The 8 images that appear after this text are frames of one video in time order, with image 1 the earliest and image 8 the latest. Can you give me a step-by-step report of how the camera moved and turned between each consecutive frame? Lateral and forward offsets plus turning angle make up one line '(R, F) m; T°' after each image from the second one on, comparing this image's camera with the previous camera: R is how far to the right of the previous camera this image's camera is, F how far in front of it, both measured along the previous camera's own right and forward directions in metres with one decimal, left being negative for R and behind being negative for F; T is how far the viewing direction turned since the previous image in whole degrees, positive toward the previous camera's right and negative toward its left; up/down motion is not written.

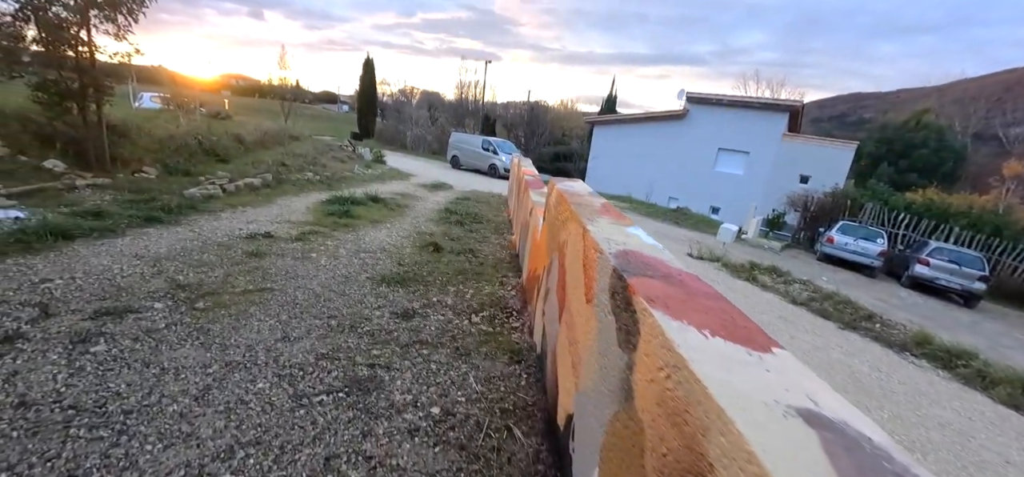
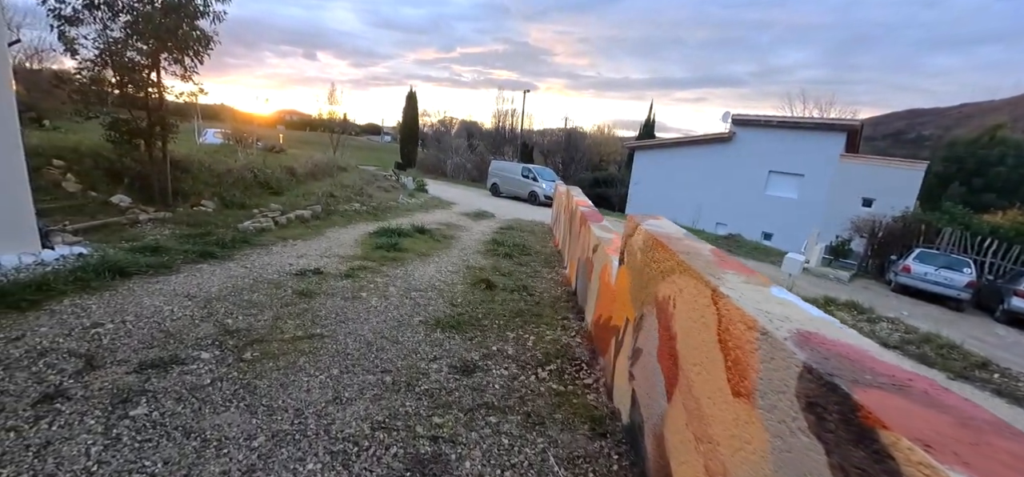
(-0.3, +0.4) m; -4°
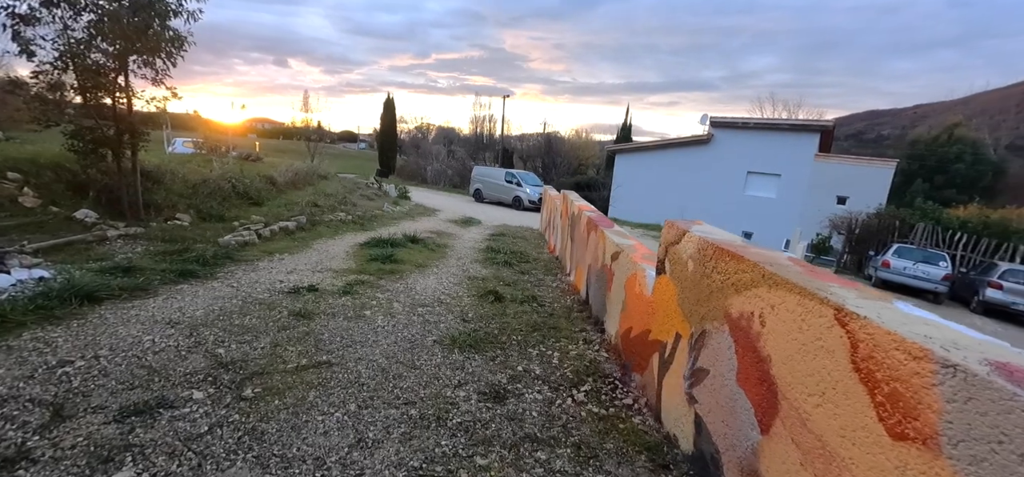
(-0.4, +0.3) m; +3°
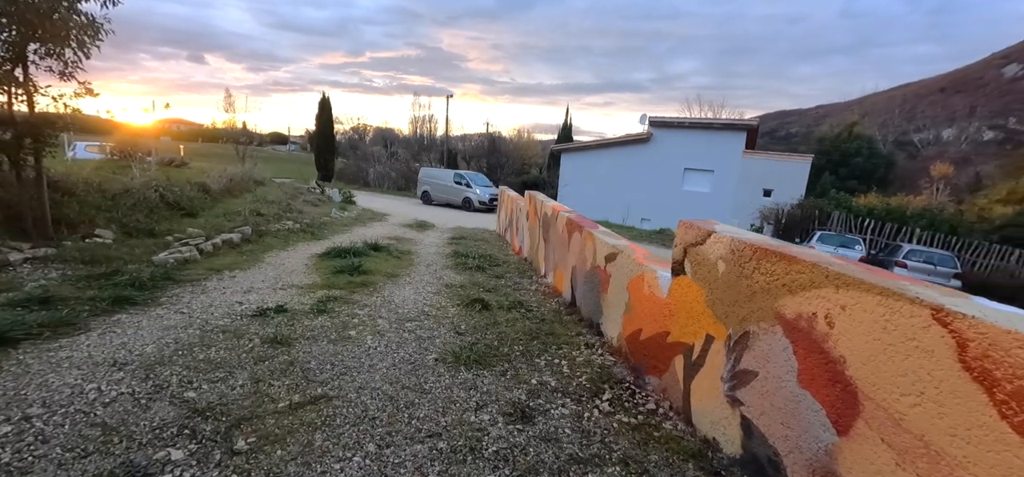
(-0.5, +0.2) m; +8°
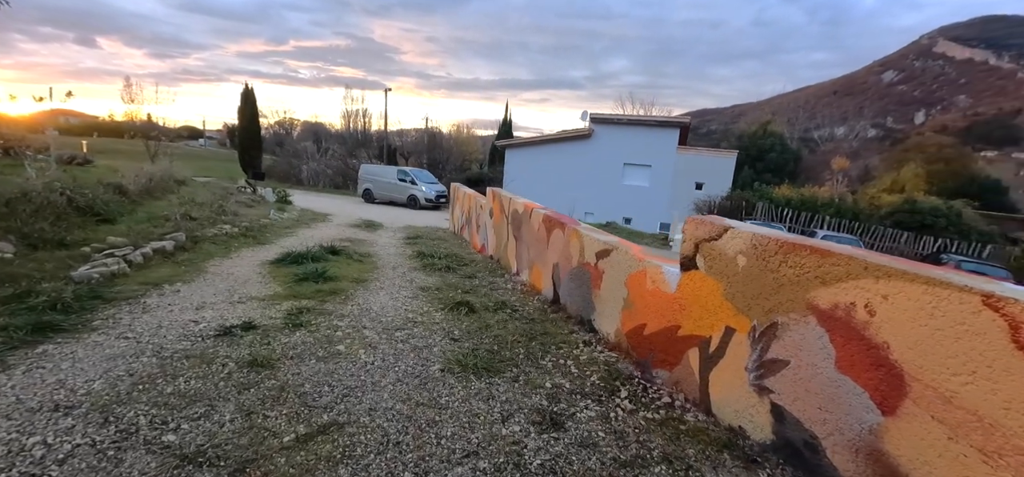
(-0.6, +0.1) m; +9°
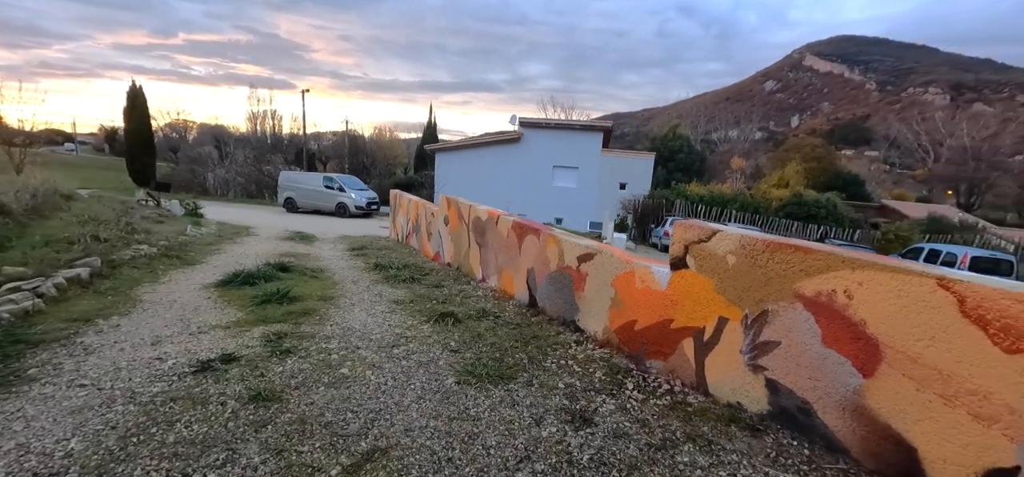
(-0.7, -0.1) m; +11°
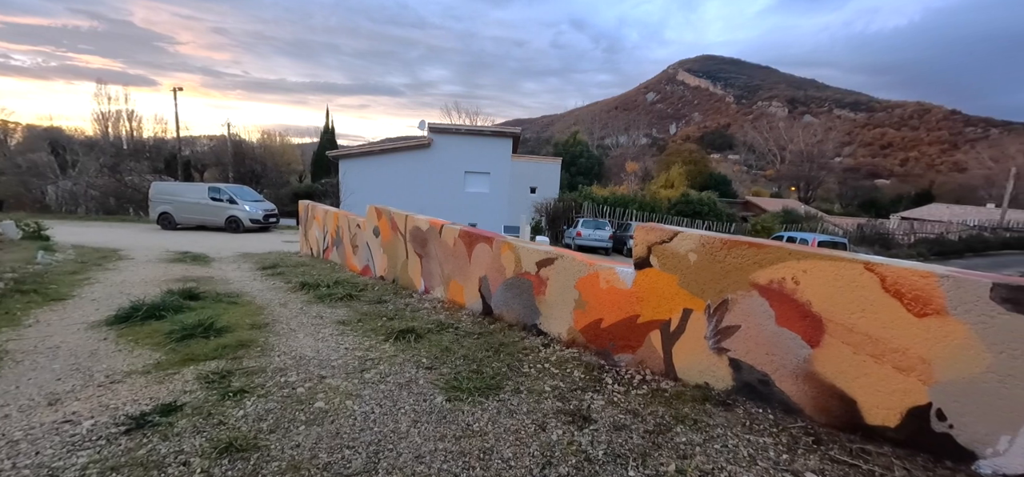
(-0.7, 0.0) m; +14°
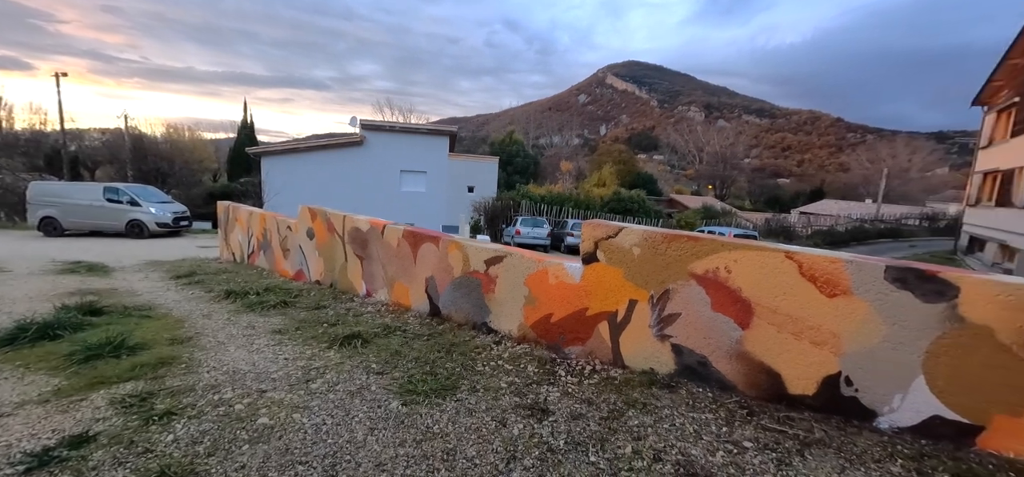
(-0.2, 0.0) m; +8°
